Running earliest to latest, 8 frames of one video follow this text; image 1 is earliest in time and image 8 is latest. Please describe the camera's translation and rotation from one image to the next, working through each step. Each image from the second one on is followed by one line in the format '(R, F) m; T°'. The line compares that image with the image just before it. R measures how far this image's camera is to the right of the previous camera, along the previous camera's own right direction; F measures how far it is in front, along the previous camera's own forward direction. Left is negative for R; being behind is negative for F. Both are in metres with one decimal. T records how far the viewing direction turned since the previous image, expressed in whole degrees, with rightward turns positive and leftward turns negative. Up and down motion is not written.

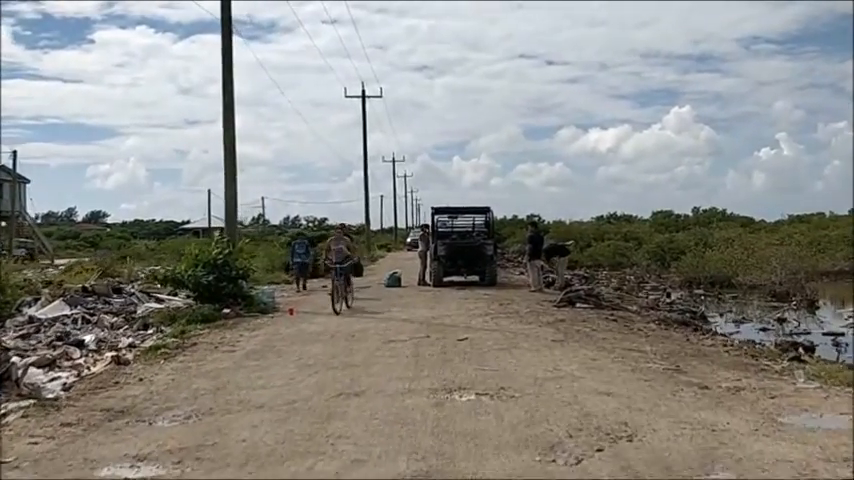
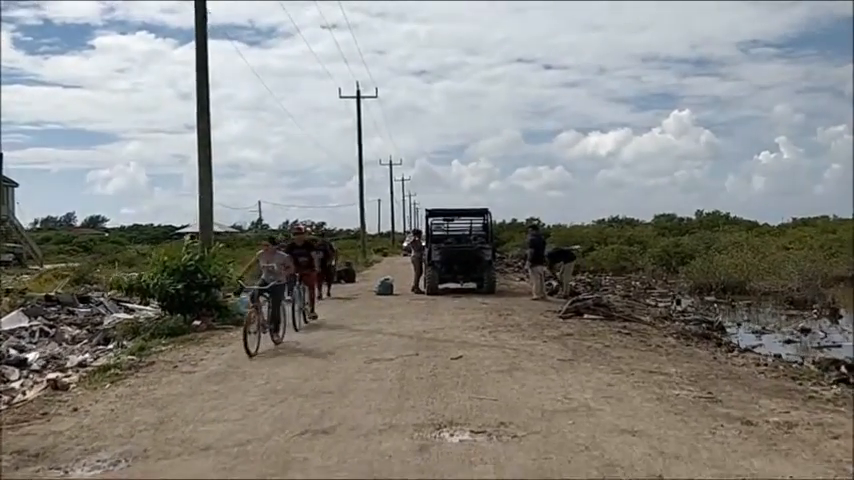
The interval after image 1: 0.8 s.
(+0.2, +2.0) m; 0°
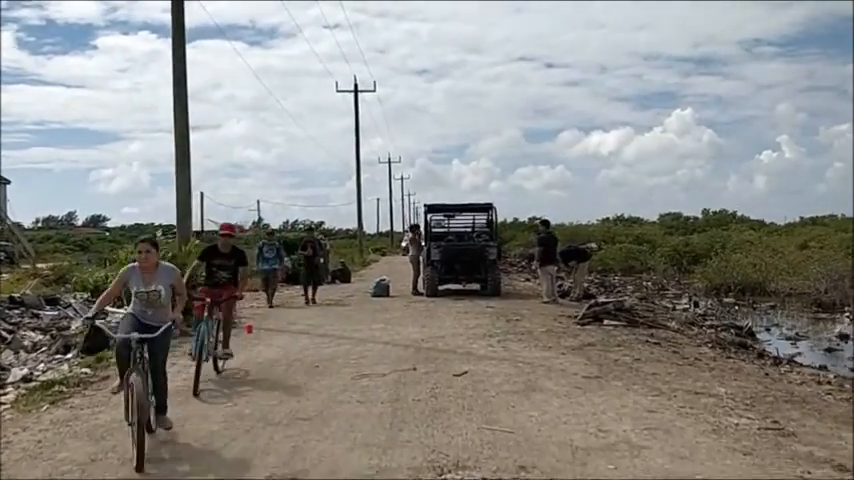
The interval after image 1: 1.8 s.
(0.0, +2.1) m; 0°
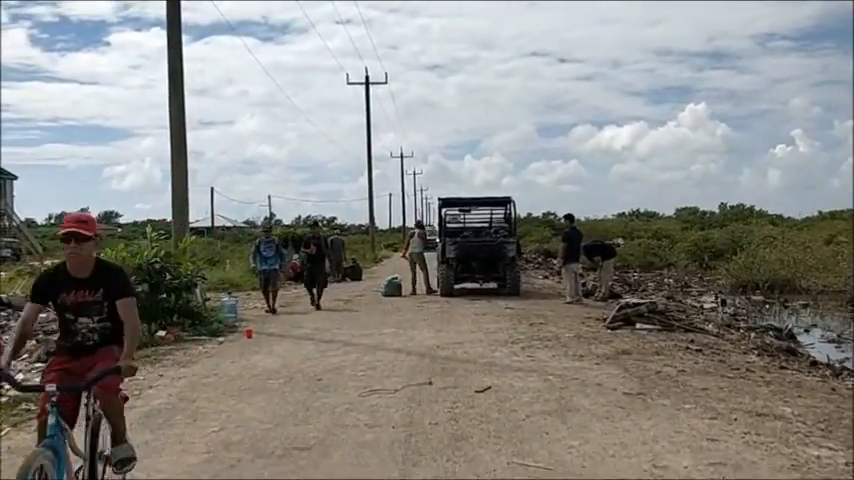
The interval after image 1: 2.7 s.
(-0.1, +1.5) m; -1°
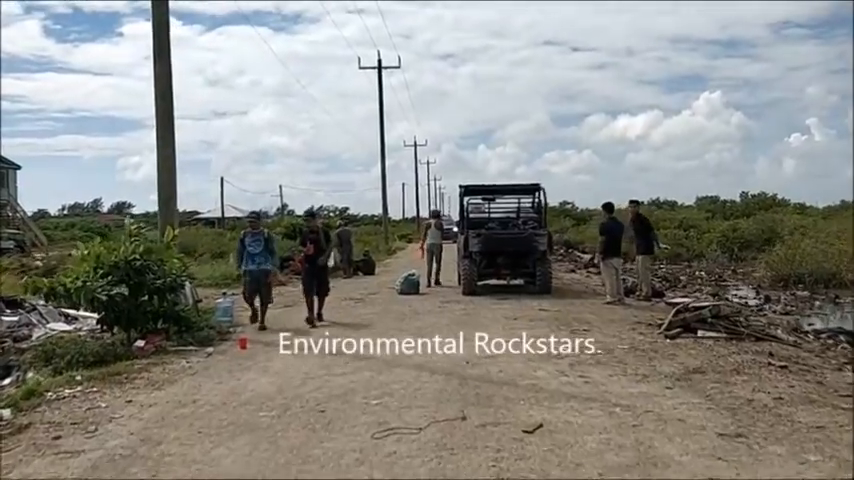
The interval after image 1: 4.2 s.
(-0.2, +2.4) m; -1°
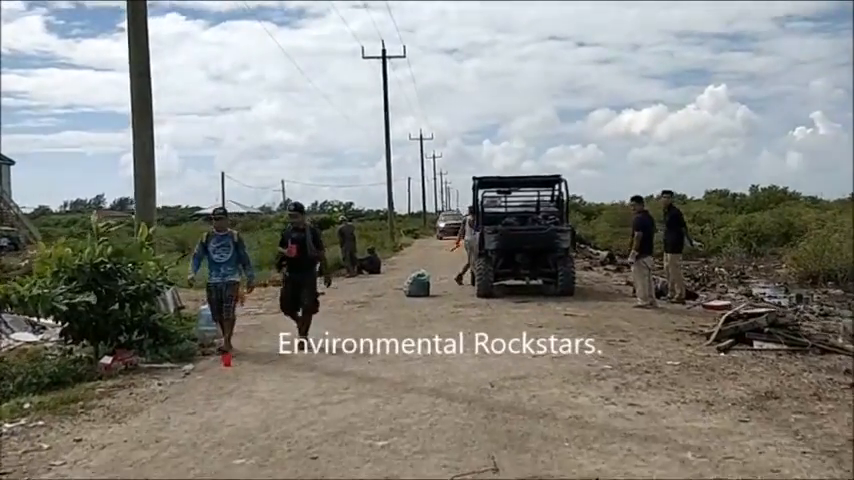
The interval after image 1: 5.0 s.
(-0.1, +1.9) m; 0°
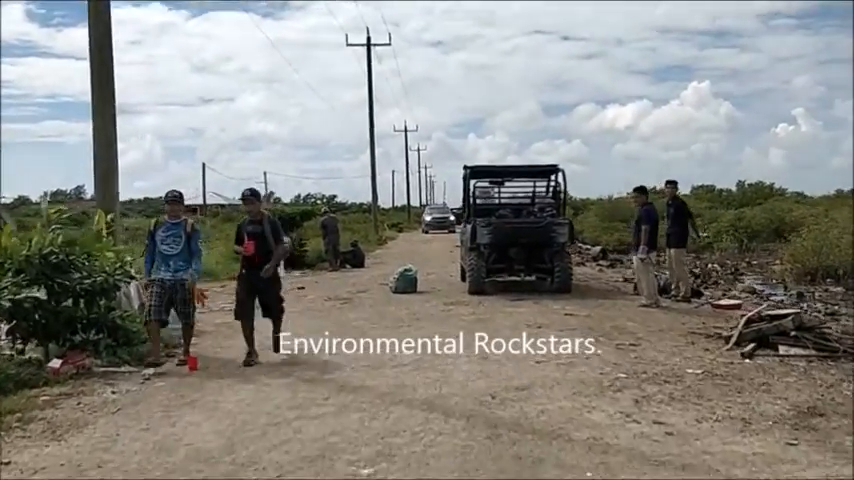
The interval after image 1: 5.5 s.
(-0.1, +1.2) m; +1°
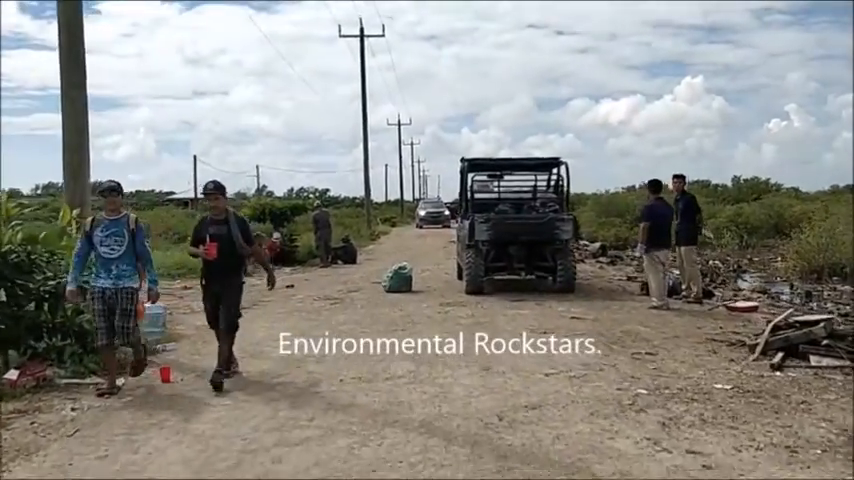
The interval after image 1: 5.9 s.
(-0.1, +1.0) m; 0°
